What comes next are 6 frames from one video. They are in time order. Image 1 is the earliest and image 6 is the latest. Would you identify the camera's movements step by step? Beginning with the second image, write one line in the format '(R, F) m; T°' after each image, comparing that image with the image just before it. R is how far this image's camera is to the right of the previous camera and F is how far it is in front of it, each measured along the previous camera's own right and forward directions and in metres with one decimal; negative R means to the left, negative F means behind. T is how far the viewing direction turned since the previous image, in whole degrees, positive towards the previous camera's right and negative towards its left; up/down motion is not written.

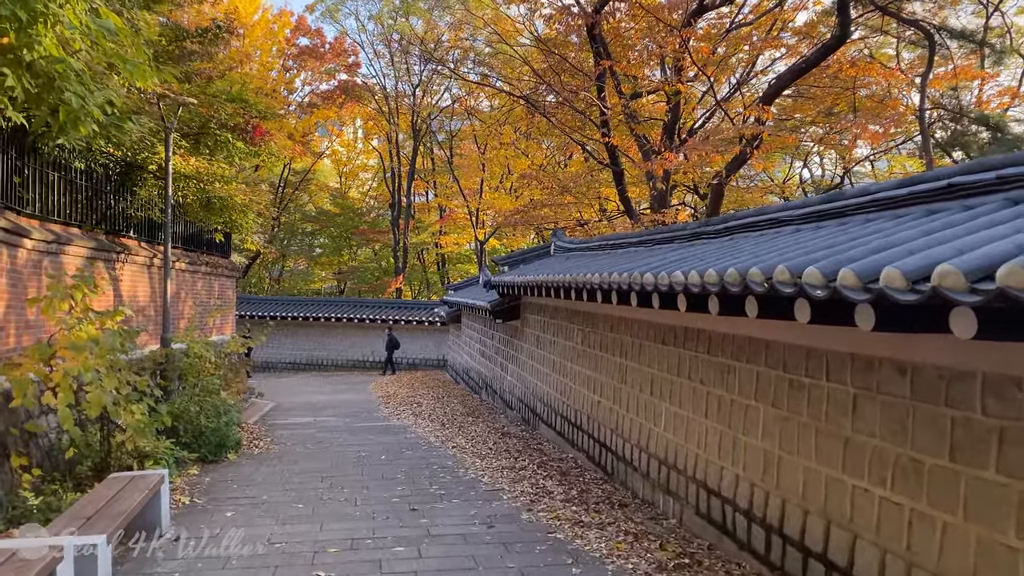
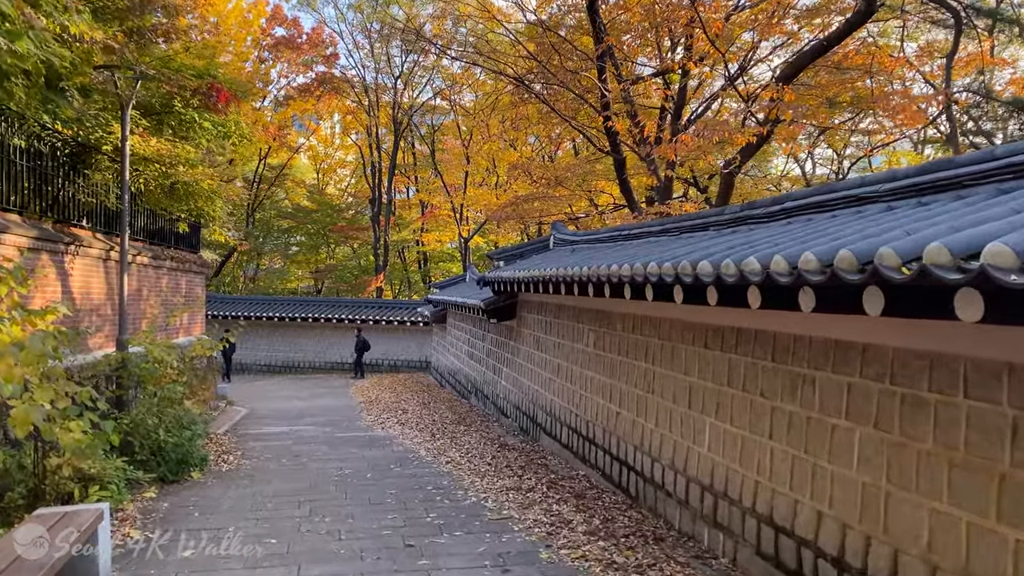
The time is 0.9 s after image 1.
(-0.2, +0.9) m; +1°
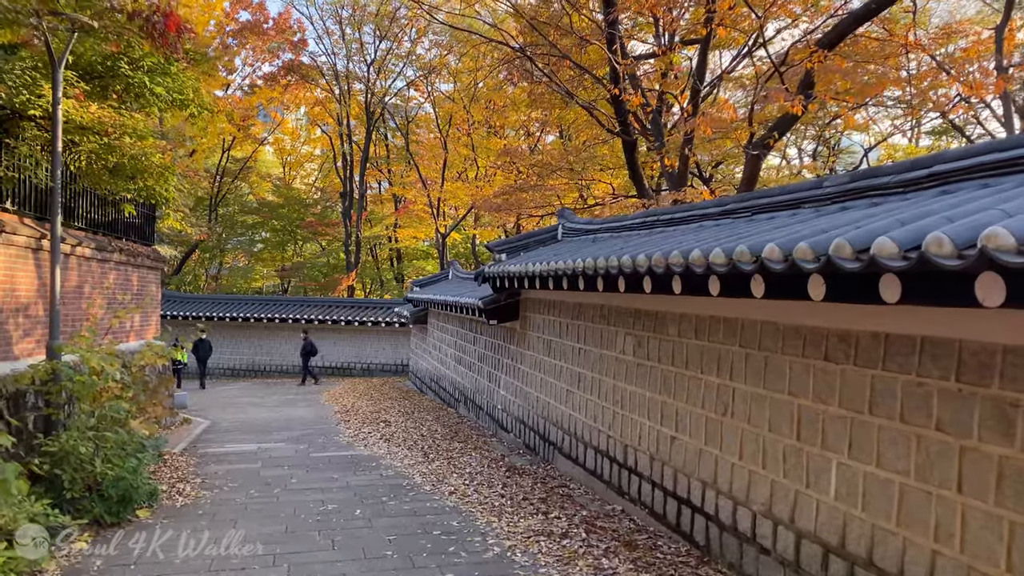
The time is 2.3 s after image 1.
(-0.4, +1.2) m; +2°
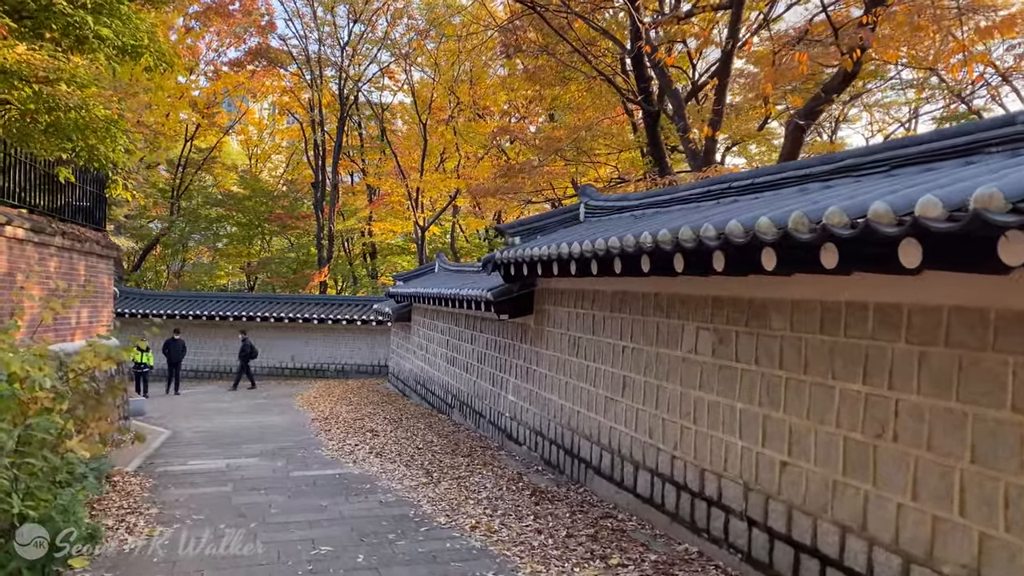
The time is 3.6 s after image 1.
(-0.4, +1.2) m; +2°
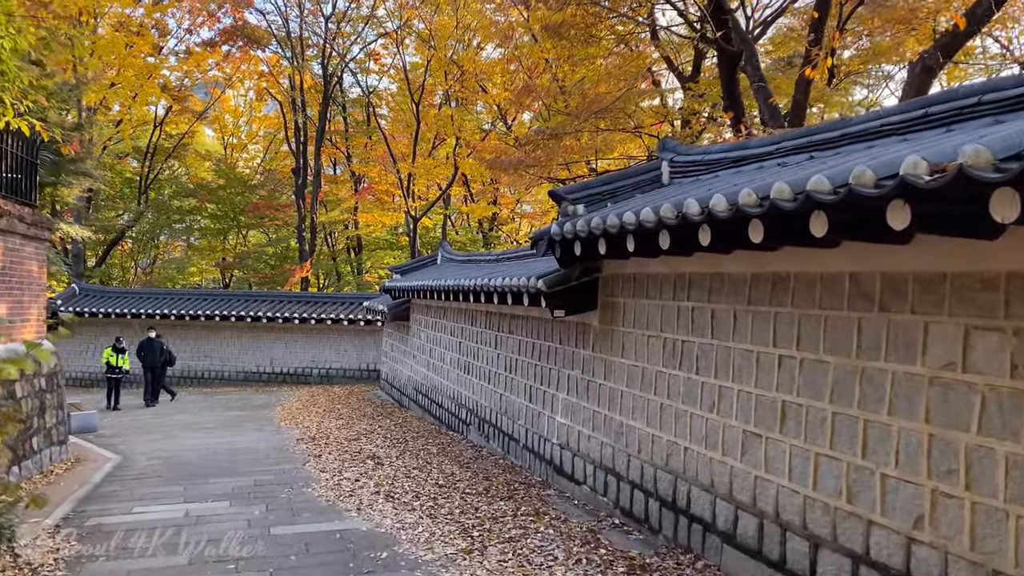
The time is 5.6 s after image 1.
(-0.5, +1.9) m; +1°
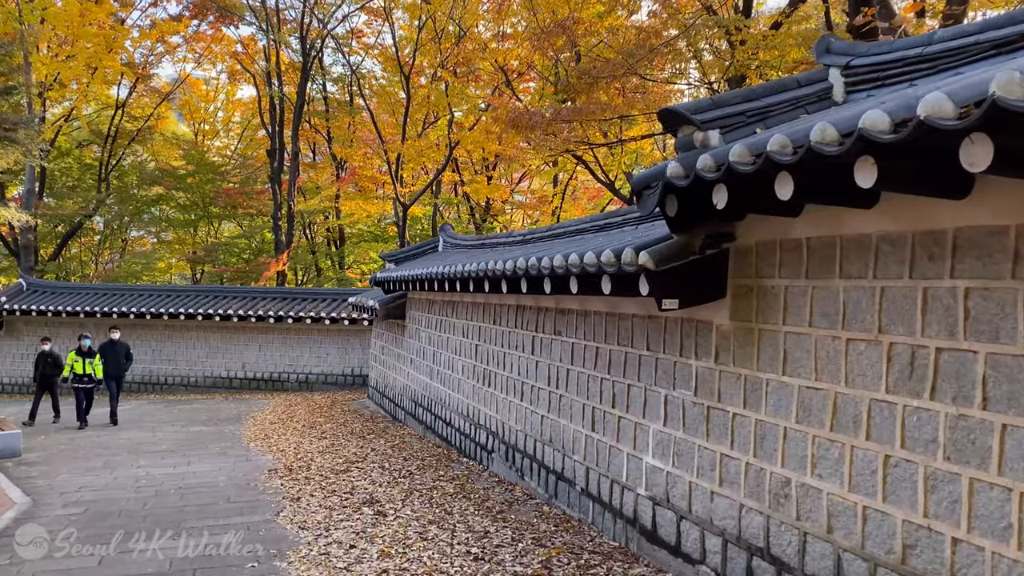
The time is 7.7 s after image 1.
(-0.4, +1.9) m; +1°
